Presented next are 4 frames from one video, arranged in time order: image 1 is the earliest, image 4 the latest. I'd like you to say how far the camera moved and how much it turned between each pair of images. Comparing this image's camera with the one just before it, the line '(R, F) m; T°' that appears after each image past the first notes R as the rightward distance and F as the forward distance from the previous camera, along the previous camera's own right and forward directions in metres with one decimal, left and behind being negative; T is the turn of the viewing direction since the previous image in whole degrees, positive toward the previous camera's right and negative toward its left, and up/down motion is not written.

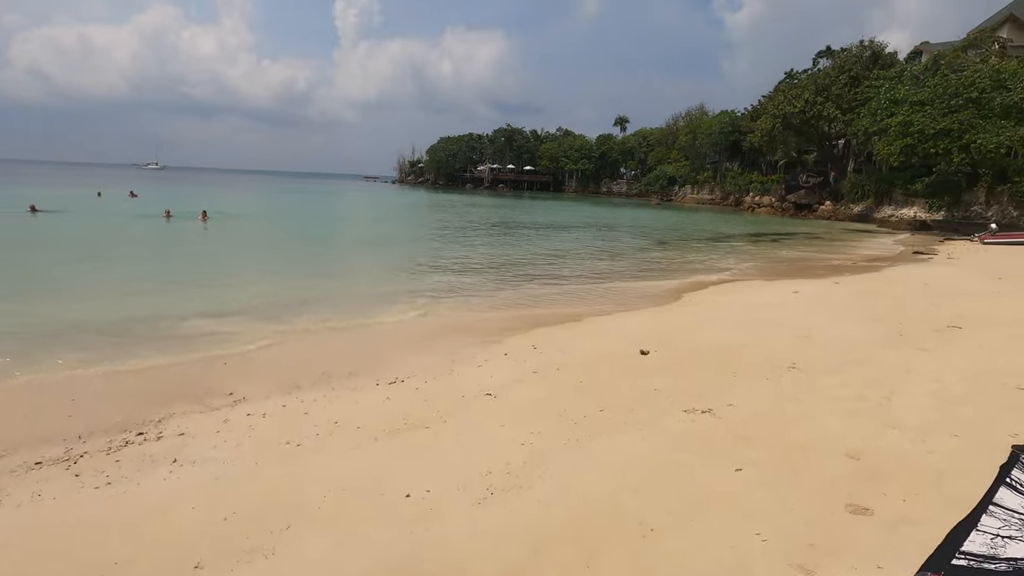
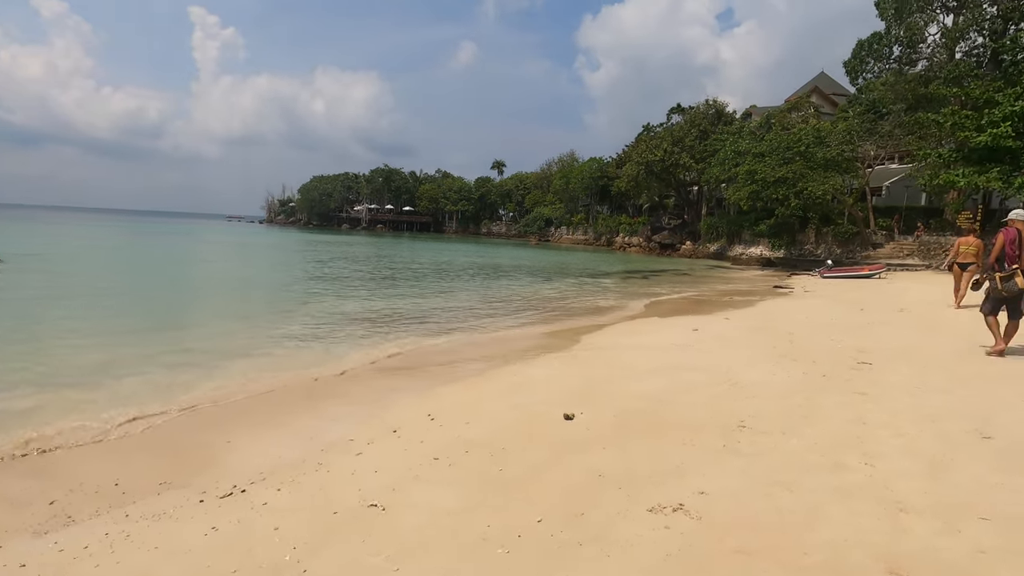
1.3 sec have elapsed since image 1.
(-0.1, +1.3) m; +13°
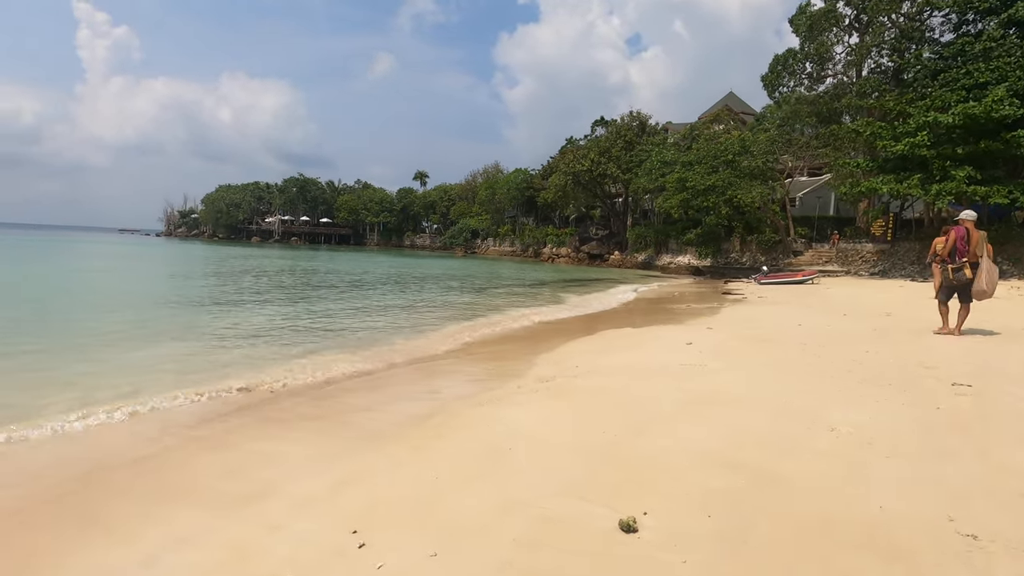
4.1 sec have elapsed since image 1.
(-0.5, +2.4) m; +8°
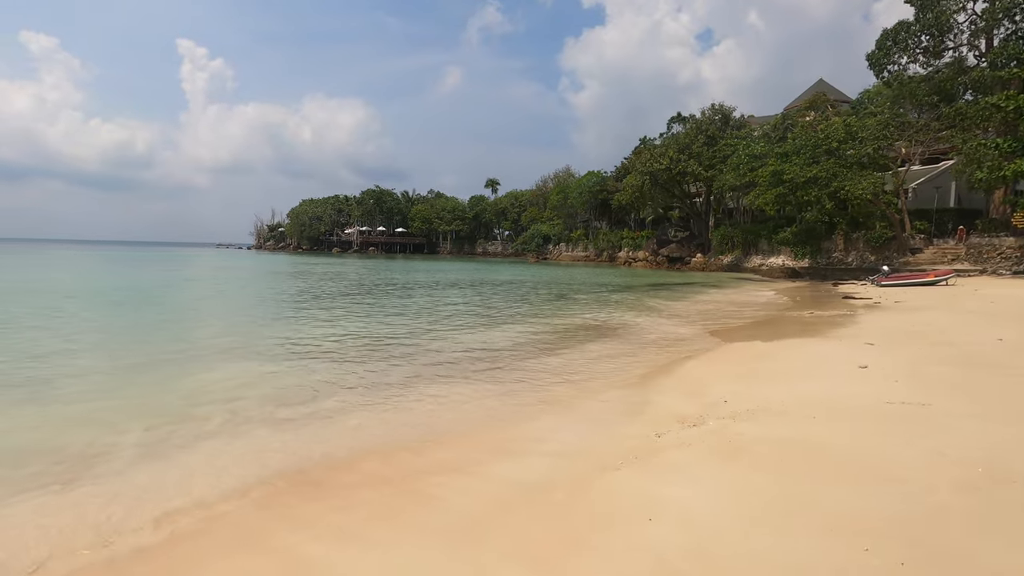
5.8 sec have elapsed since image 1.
(-0.6, +1.5) m; -7°
